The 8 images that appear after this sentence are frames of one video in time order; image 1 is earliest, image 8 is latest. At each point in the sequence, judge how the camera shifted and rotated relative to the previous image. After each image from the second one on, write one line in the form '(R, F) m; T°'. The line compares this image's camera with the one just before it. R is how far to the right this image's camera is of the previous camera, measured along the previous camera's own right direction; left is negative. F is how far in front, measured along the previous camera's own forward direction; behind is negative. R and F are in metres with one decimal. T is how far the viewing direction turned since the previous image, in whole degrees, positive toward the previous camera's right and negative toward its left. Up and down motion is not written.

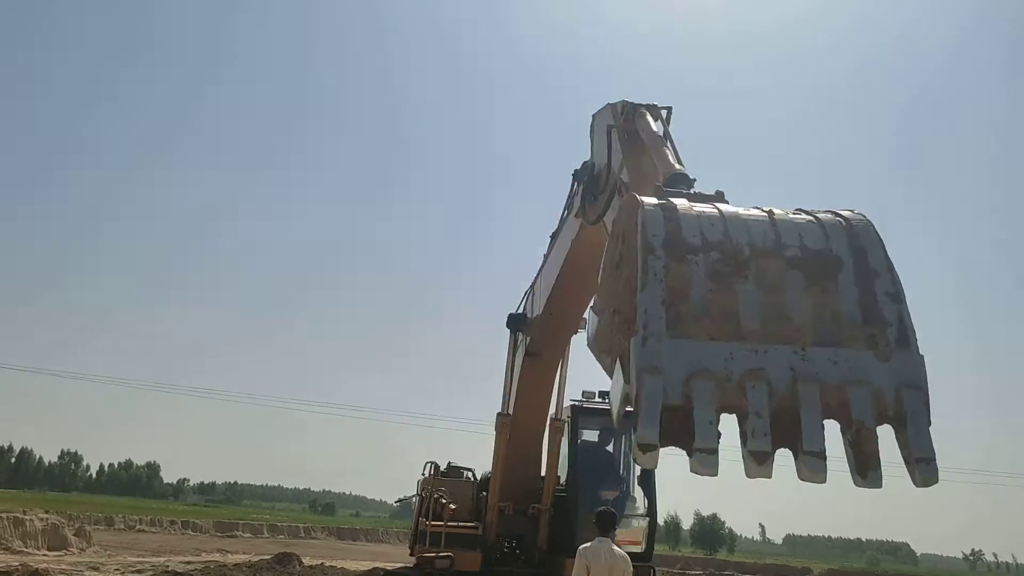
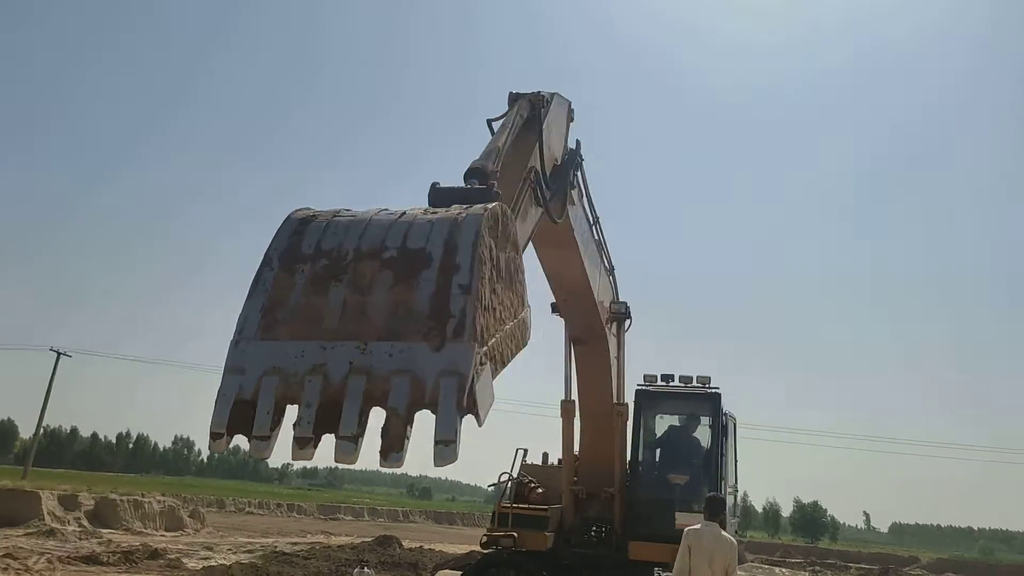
(+1.6, -0.1) m; -6°
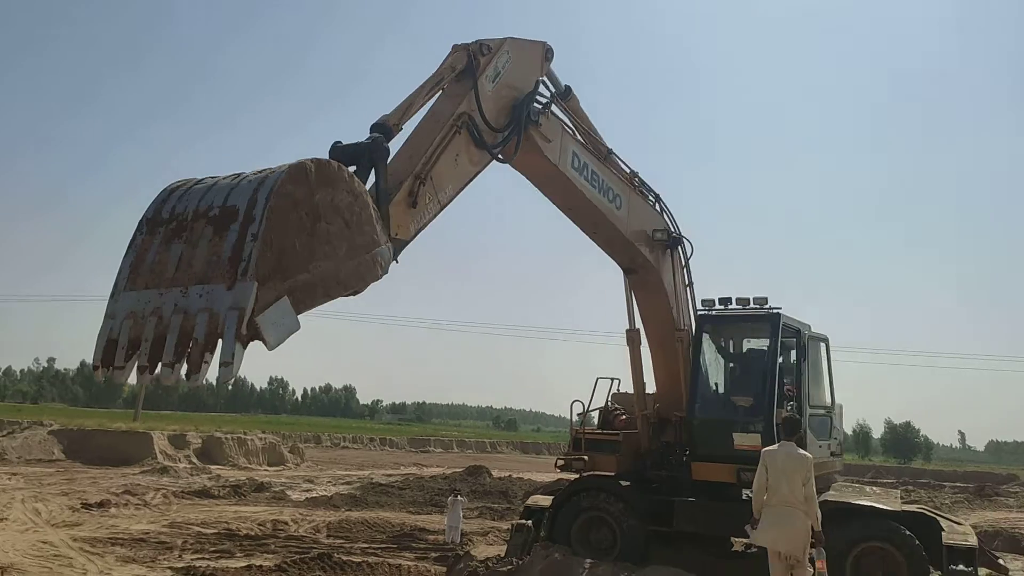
(+0.8, -0.4) m; -6°
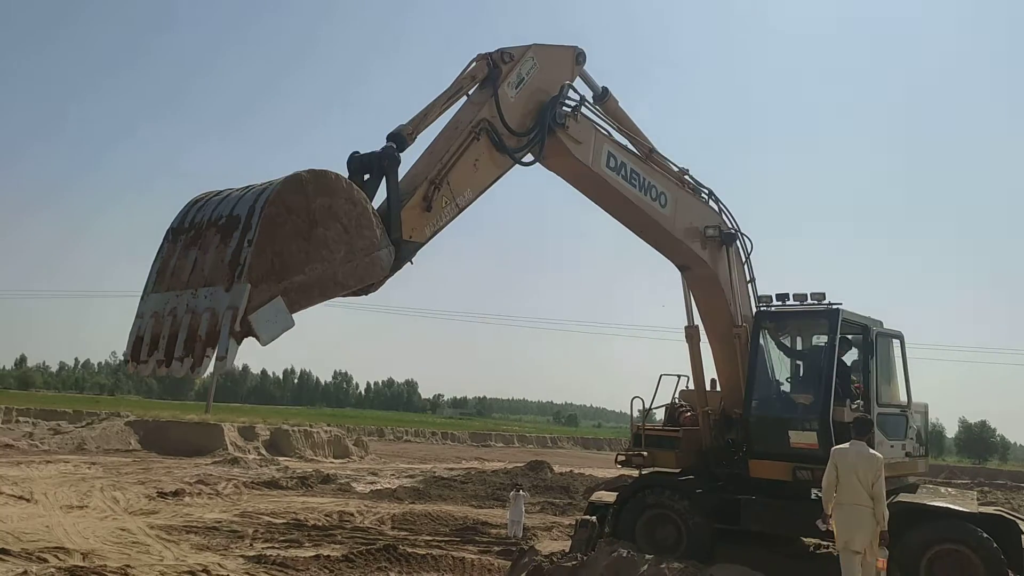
(-0.1, -0.1) m; -4°
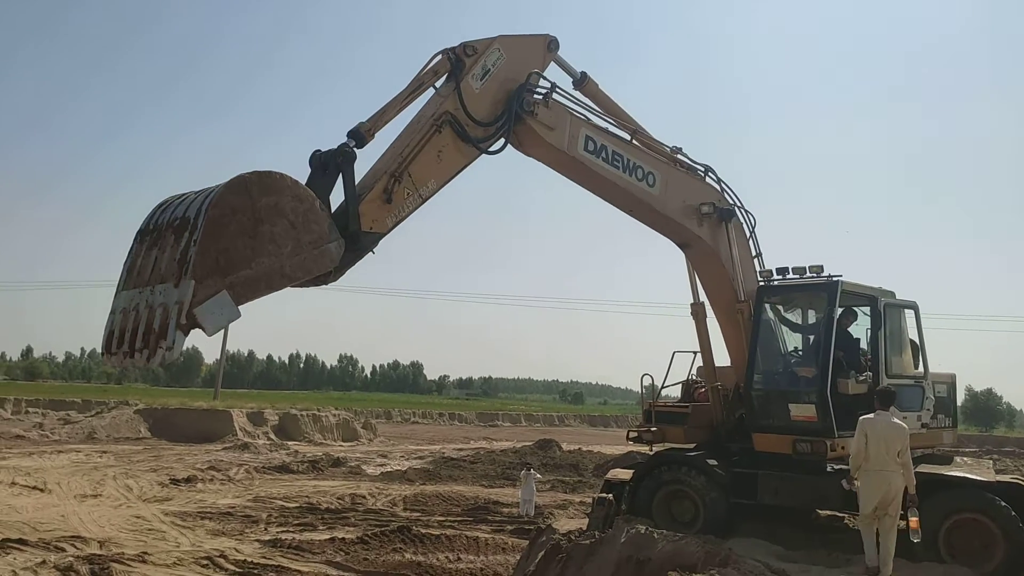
(-0.7, +0.3) m; 0°
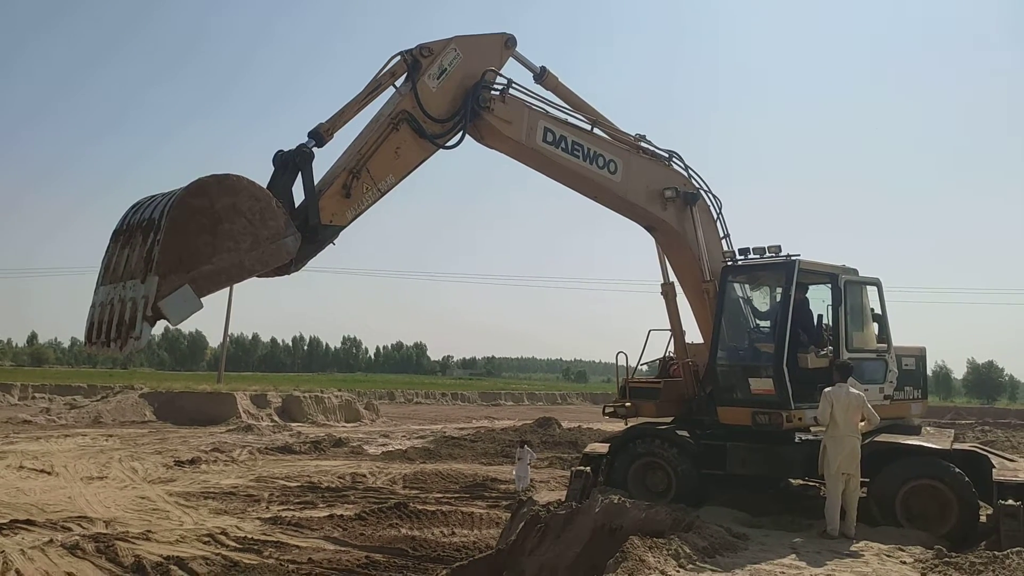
(+1.9, -2.5) m; 0°
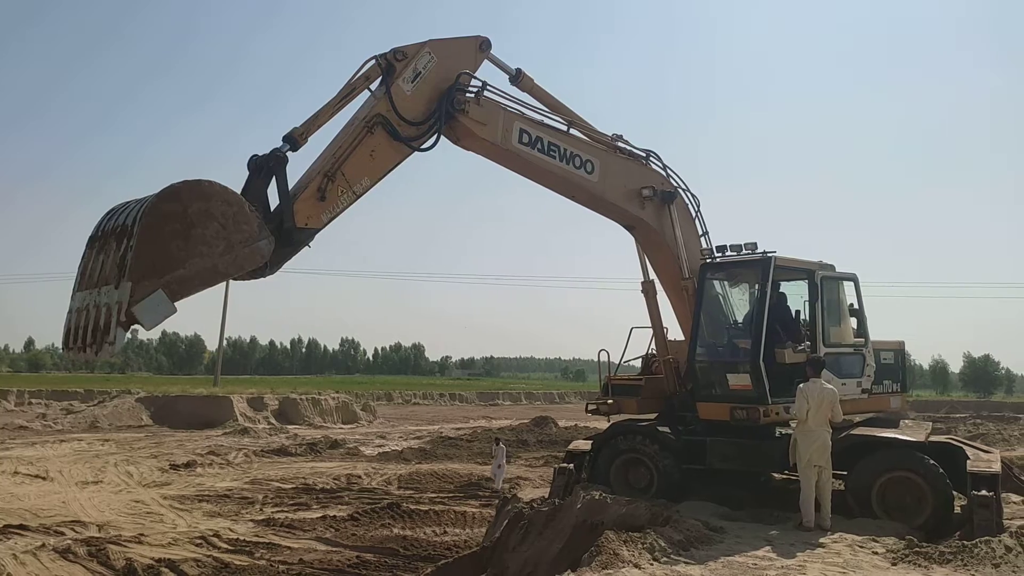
(+1.3, -0.7) m; 0°
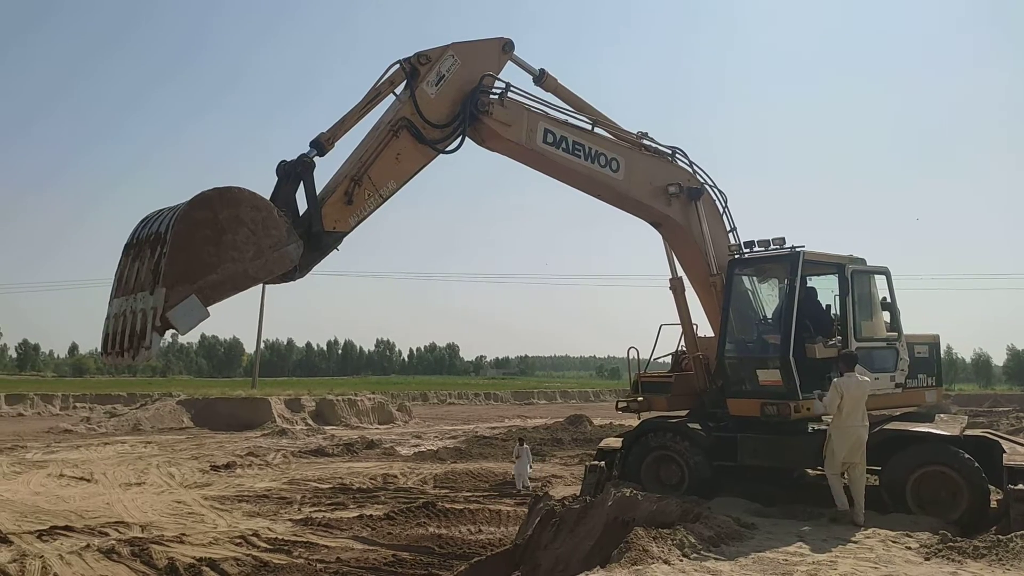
(+0.4, -0.4) m; -2°
